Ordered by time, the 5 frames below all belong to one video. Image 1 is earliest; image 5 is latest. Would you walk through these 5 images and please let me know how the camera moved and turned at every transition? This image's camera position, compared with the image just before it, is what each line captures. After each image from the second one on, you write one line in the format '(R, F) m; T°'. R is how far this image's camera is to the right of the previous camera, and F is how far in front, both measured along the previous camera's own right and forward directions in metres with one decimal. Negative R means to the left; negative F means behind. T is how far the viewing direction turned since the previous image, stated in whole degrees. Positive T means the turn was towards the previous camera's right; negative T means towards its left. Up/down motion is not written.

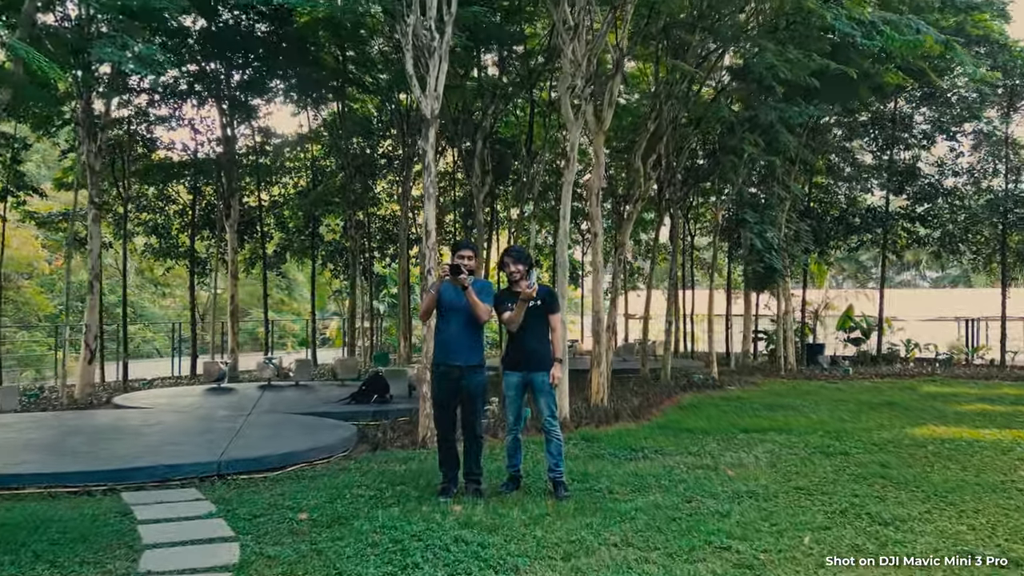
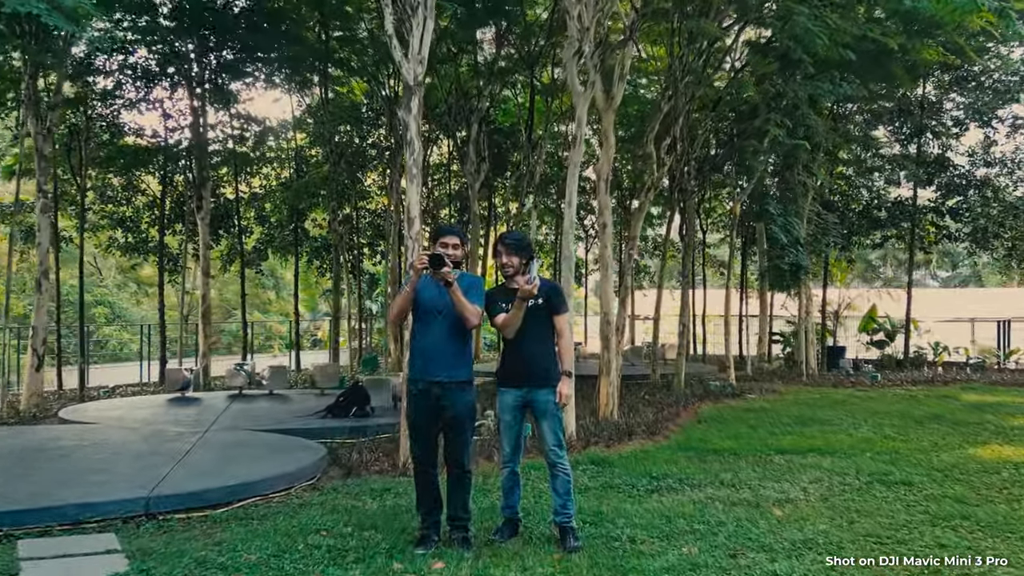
(0.0, +1.2) m; 0°
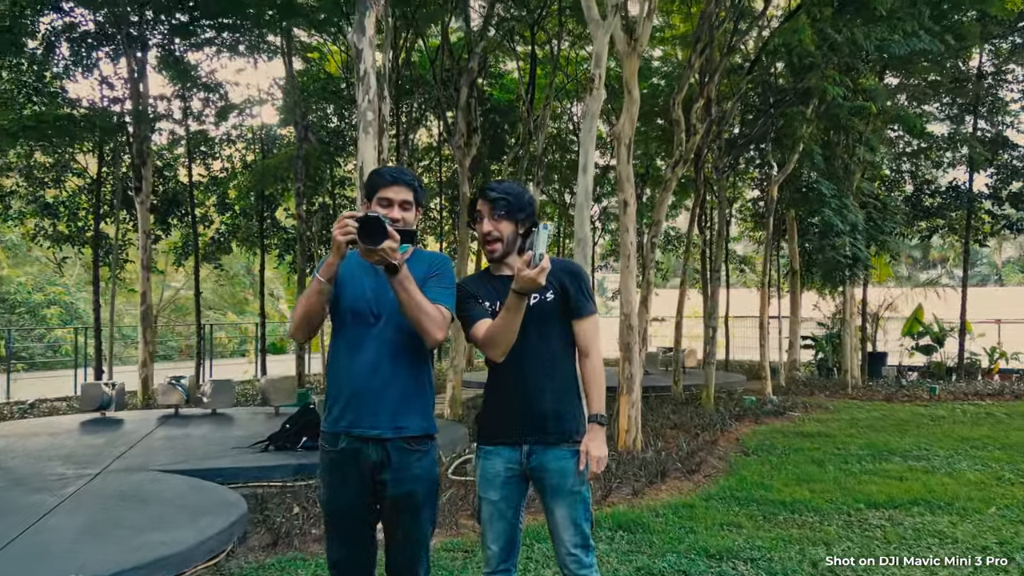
(0.0, +2.0) m; 0°
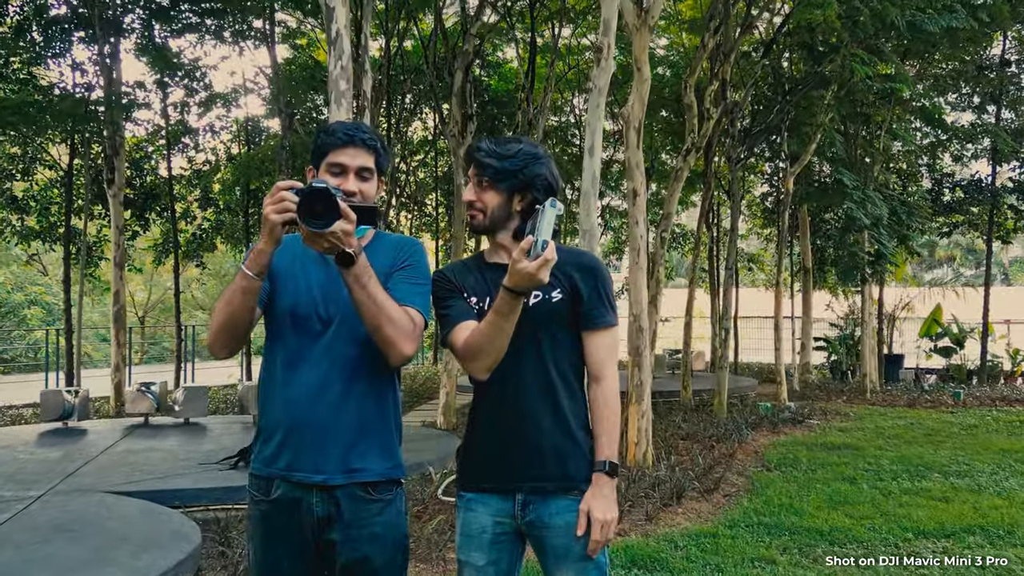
(0.0, +0.7) m; 0°
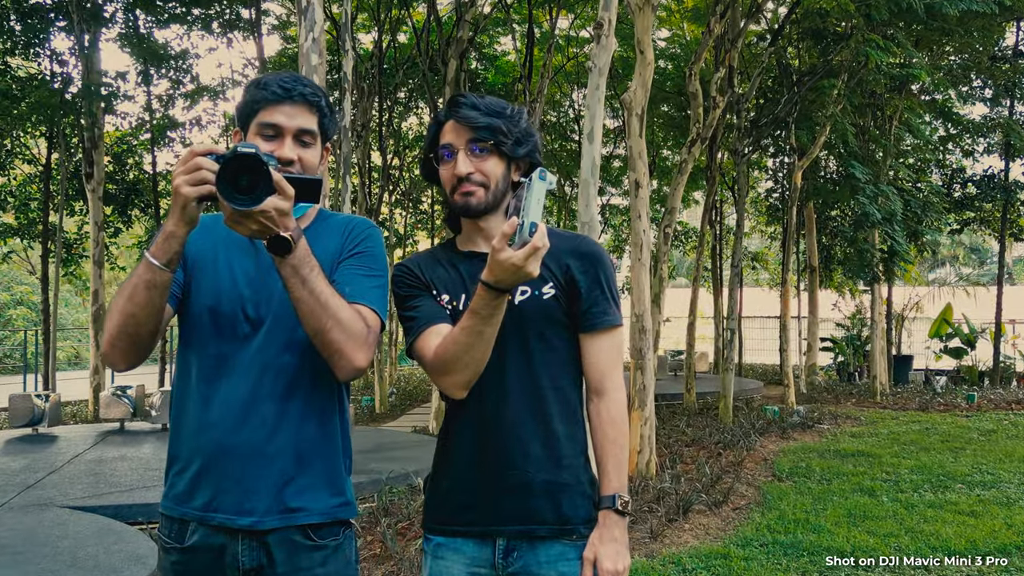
(0.0, +0.4) m; 0°
